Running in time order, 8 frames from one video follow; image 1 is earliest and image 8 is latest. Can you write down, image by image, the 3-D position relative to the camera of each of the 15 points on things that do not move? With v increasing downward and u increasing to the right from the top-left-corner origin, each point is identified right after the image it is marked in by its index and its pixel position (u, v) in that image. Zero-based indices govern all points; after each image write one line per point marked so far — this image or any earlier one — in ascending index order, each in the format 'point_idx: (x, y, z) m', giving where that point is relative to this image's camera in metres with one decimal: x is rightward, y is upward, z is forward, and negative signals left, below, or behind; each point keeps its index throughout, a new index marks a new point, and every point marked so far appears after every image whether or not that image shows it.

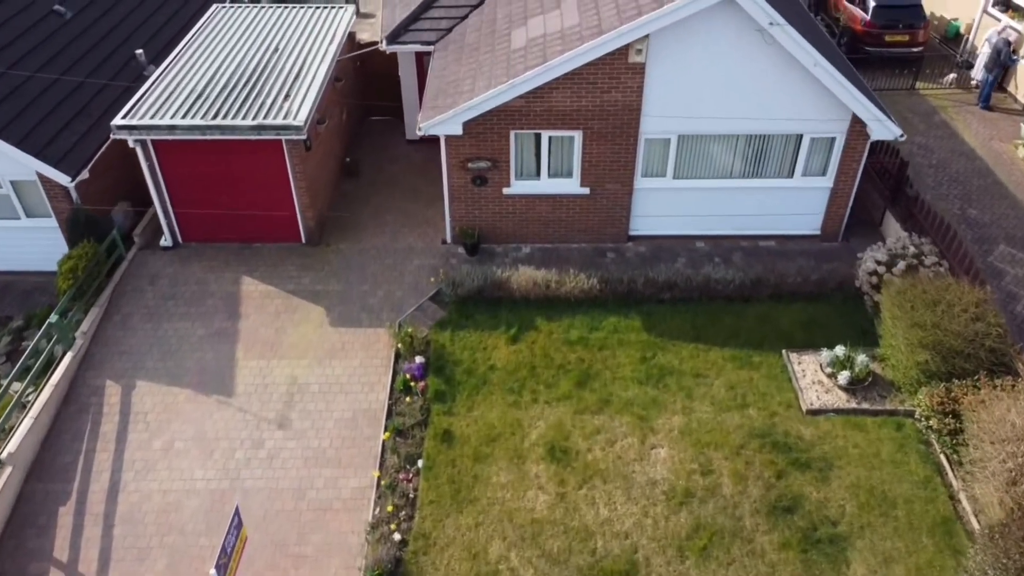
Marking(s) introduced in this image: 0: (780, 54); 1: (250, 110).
0: (+3.9, +3.5, +12.5) m
1: (-4.2, +2.9, +13.6) m
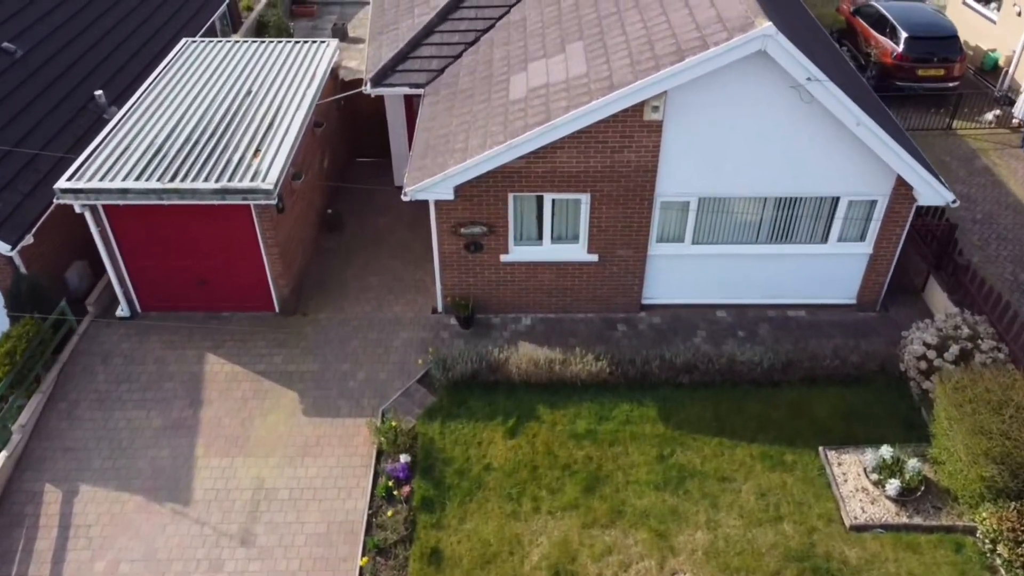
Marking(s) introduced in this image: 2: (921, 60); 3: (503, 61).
0: (+3.9, +2.3, +10.9) m
1: (-4.2, +1.7, +12.0) m
2: (+8.3, +4.7, +17.2) m
3: (-0.1, +3.6, +13.5) m
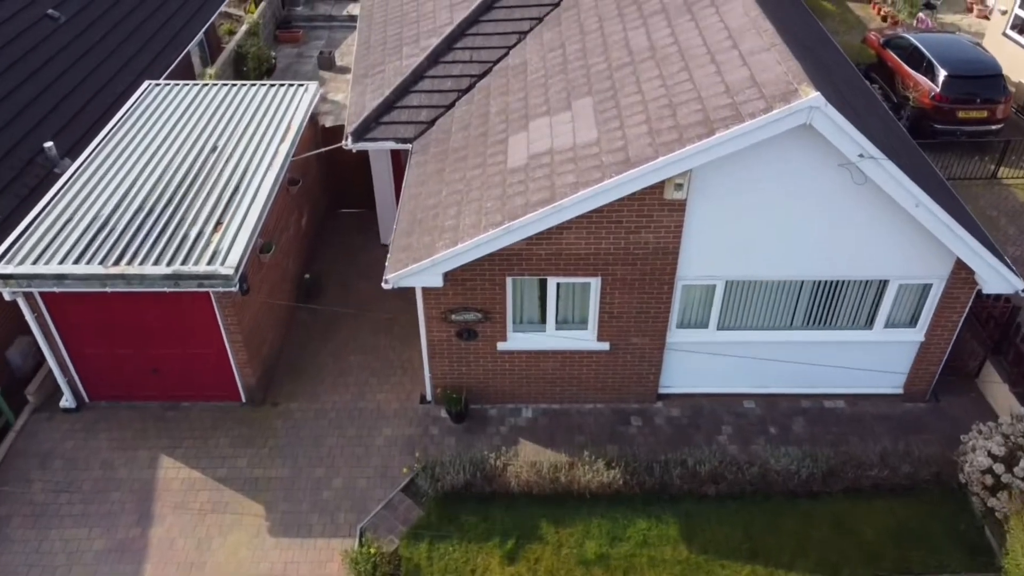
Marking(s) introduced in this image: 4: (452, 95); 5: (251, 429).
0: (+3.9, +1.1, +9.2) m
1: (-4.3, +0.5, +10.4) m
2: (+8.3, +3.5, +15.6) m
3: (-0.2, +2.4, +11.9) m
4: (-0.9, +3.0, +13.1) m
5: (-3.5, -1.9, +11.4) m
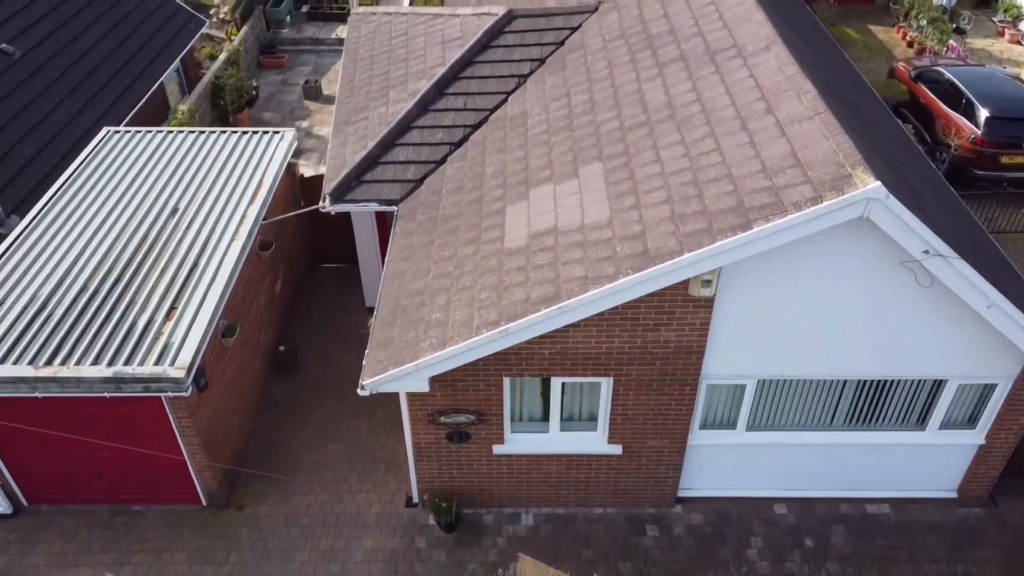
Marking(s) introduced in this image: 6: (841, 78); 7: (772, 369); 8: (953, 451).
0: (+3.9, 0.0, +7.8) m
1: (-4.3, -0.6, +9.0) m
2: (+8.3, +2.4, +14.2) m
3: (-0.2, +1.4, +10.5) m
4: (-0.9, +1.9, +11.6) m
5: (-3.5, -3.0, +10.0) m
6: (+4.2, +2.7, +11.0) m
7: (+2.7, -0.8, +8.8) m
8: (+5.0, -1.9, +9.7) m
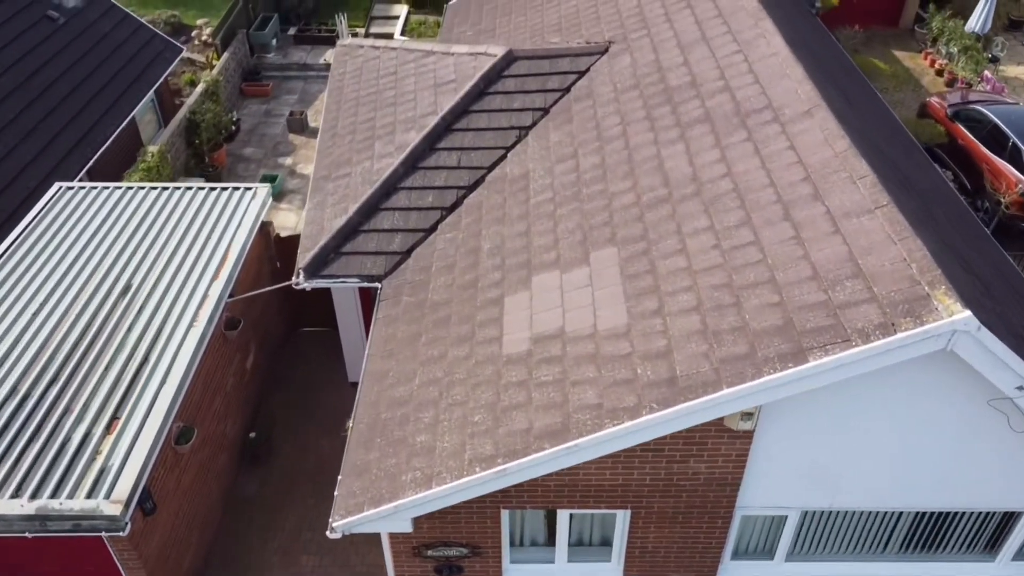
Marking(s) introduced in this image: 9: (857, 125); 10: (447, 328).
0: (+3.9, -1.0, +6.4) m
1: (-4.3, -1.6, +7.6) m
2: (+8.3, +1.4, +12.8) m
3: (-0.2, +0.3, +9.1) m
4: (-1.0, +0.9, +10.3) m
5: (-3.5, -4.0, +8.6) m
6: (+4.2, +1.7, +9.6) m
7: (+2.7, -1.9, +7.4) m
8: (+5.0, -2.9, +8.3) m
9: (+3.5, +1.7, +8.6) m
10: (-0.7, -0.4, +8.5) m
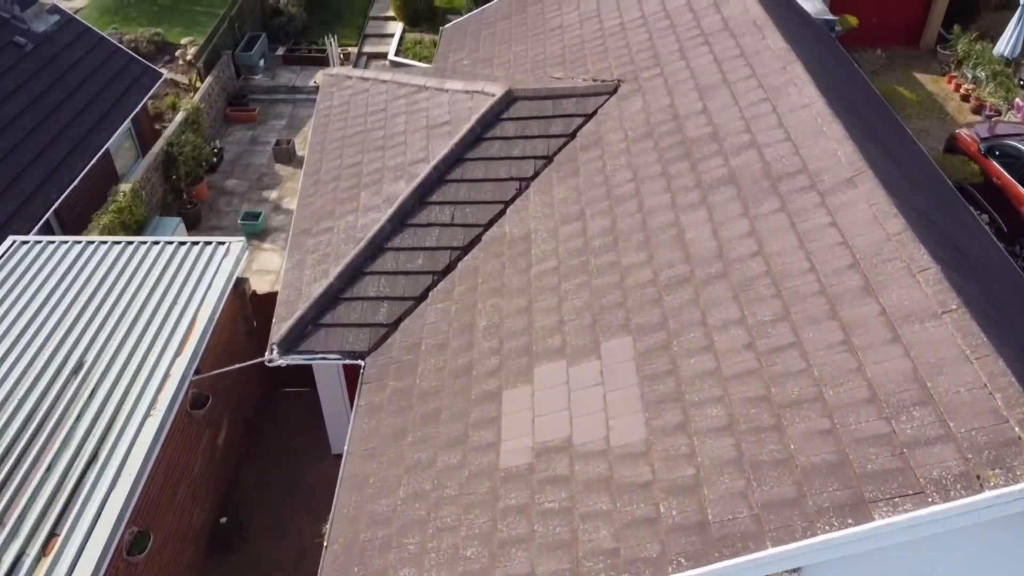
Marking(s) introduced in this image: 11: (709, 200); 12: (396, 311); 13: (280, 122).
0: (+3.9, -1.8, +5.4) m
1: (-4.3, -2.4, +6.5) m
2: (+8.3, +0.5, +11.7) m
3: (-0.2, -0.5, +8.0) m
4: (-1.0, +0.1, +9.2) m
5: (-3.6, -4.8, +7.5) m
6: (+4.2, +0.9, +8.5) m
7: (+2.7, -2.7, +6.3) m
8: (+5.0, -3.7, +7.2) m
9: (+3.5, +0.9, +7.6) m
10: (-0.7, -1.2, +7.4) m
11: (+1.9, +0.8, +8.0) m
12: (-1.2, -0.3, +9.0) m
13: (-5.2, +3.7, +19.0) m
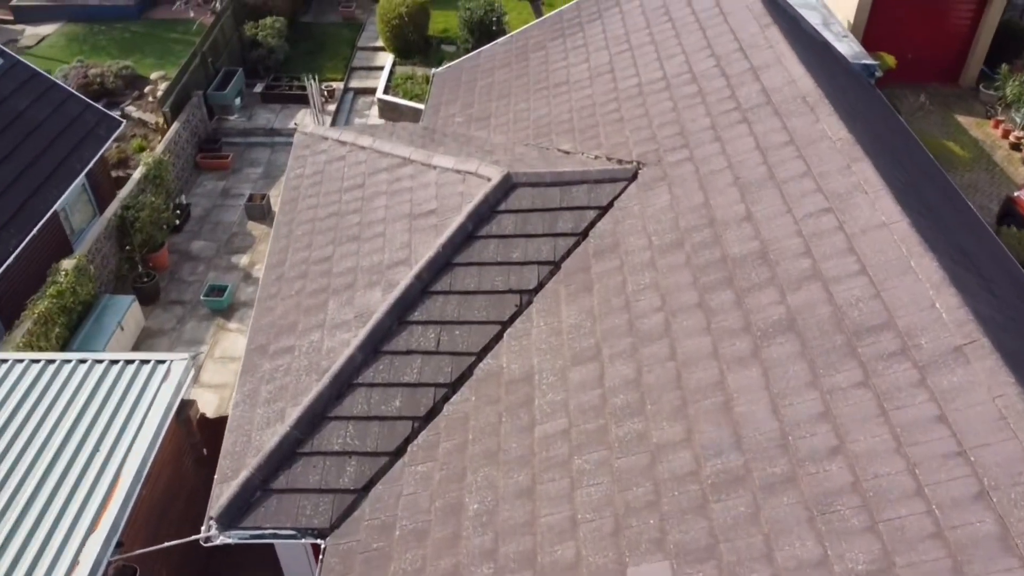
0: (+3.8, -3.1, +3.6) m
1: (-4.3, -3.7, +4.7) m
2: (+8.3, -0.8, +9.9) m
3: (-0.2, -1.8, +6.3) m
4: (-1.0, -1.2, +7.4) m
5: (-3.6, -6.1, +5.7) m
6: (+4.2, -0.4, +6.7) m
7: (+2.7, -4.0, +4.5) m
8: (+5.0, -5.0, +5.4) m
9: (+3.5, -0.5, +5.8) m
10: (-0.7, -2.5, +5.7) m
11: (+1.9, -0.5, +6.2) m
12: (-1.2, -1.6, +7.2) m
13: (-5.2, +2.4, +17.2) m
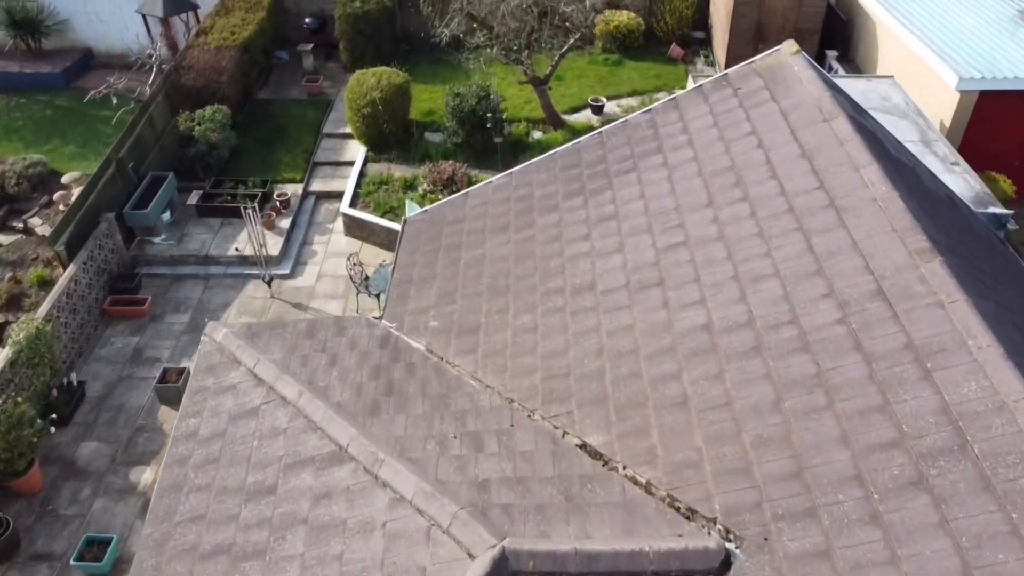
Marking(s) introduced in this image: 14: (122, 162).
0: (+3.8, -6.0, -0.3) m
1: (-4.3, -6.6, +0.9) m
2: (+8.3, -3.7, +6.0) m
3: (-0.2, -4.7, +2.4) m
4: (-1.0, -4.1, +3.5) m
5: (-3.6, -9.0, +1.8) m
6: (+4.2, -3.3, +2.9) m
7: (+2.7, -6.9, +0.7) m
8: (+5.0, -7.9, +1.5) m
9: (+3.5, -3.4, +1.9) m
10: (-0.7, -5.4, +1.8) m
11: (+1.8, -3.4, +2.3) m
12: (-1.3, -4.5, +3.3) m
13: (-5.2, -0.5, +13.3) m
14: (-6.8, +2.2, +14.6) m
